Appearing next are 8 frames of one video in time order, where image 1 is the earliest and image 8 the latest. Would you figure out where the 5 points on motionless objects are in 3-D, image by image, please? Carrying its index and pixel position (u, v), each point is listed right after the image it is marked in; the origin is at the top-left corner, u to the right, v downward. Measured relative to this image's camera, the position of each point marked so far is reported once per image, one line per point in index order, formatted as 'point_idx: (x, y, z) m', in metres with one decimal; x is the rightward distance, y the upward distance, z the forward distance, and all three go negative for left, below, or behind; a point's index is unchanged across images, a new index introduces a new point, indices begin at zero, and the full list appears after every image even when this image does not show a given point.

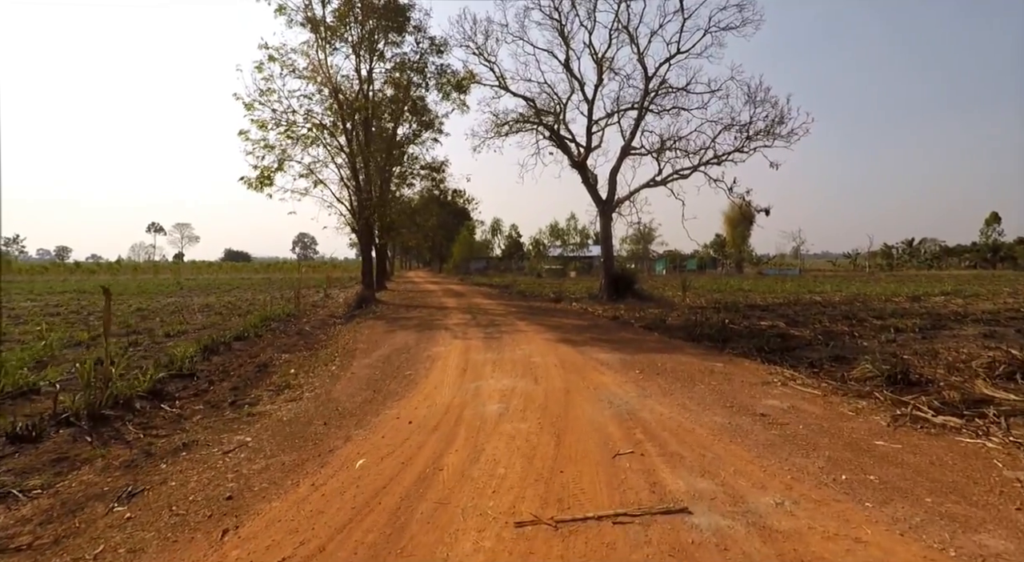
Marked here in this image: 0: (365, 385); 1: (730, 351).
0: (-2.2, -1.5, +8.3) m
1: (+4.0, -1.3, +10.5) m
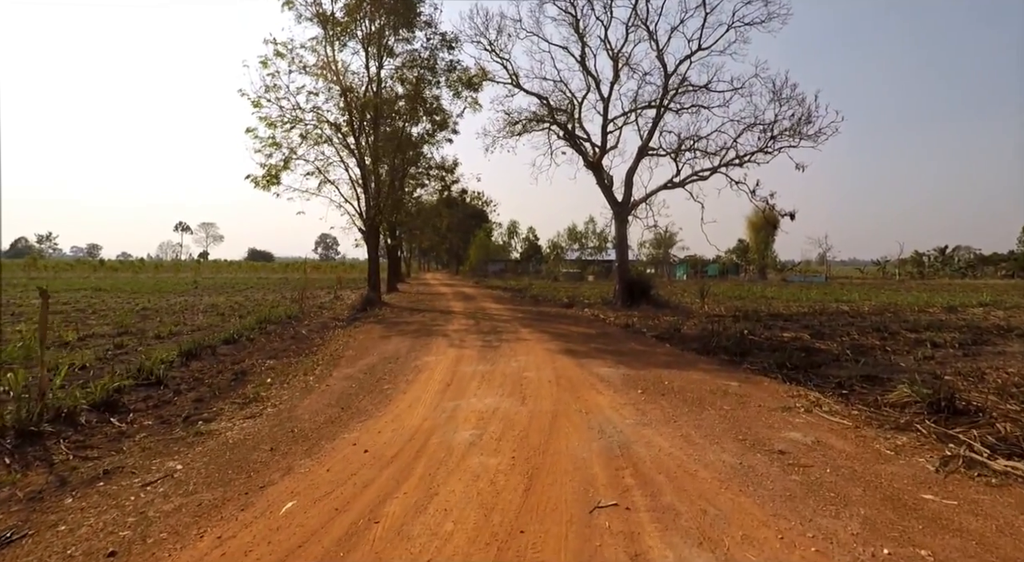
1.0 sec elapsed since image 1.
0: (-2.3, -1.6, +7.5) m
1: (+3.9, -1.4, +9.5) m
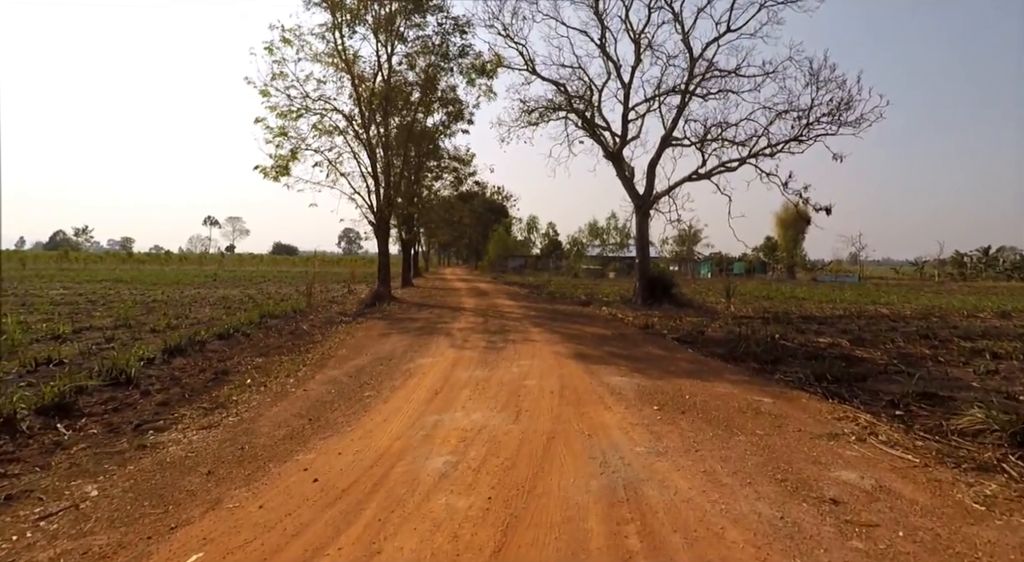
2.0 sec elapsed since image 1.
0: (-2.4, -1.5, +6.6) m
1: (+4.0, -1.4, +8.3) m
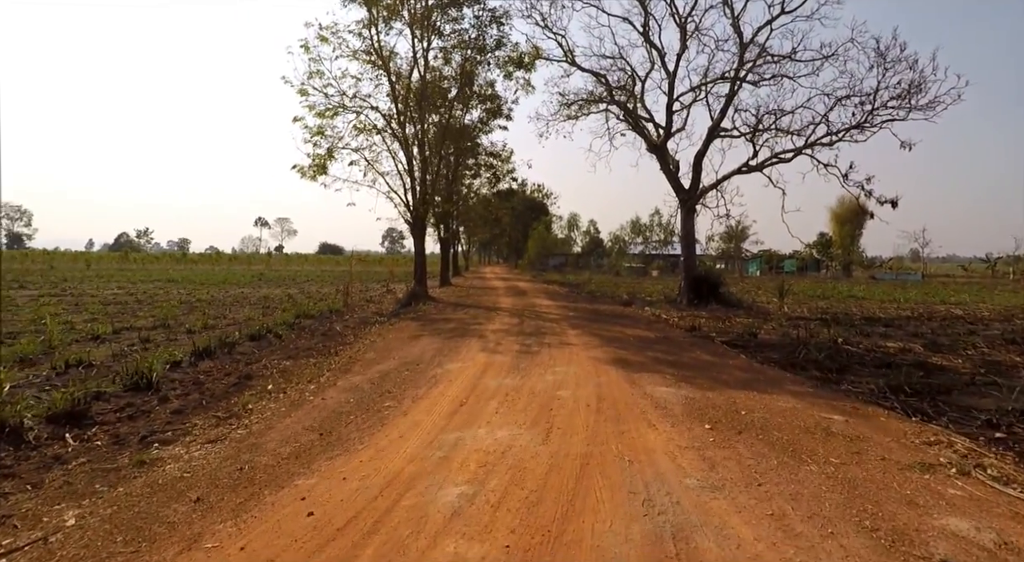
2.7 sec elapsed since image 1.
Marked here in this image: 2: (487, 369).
0: (-2.1, -1.5, +6.1) m
1: (+4.4, -1.4, +7.3) m
2: (-0.4, -1.4, +8.9) m
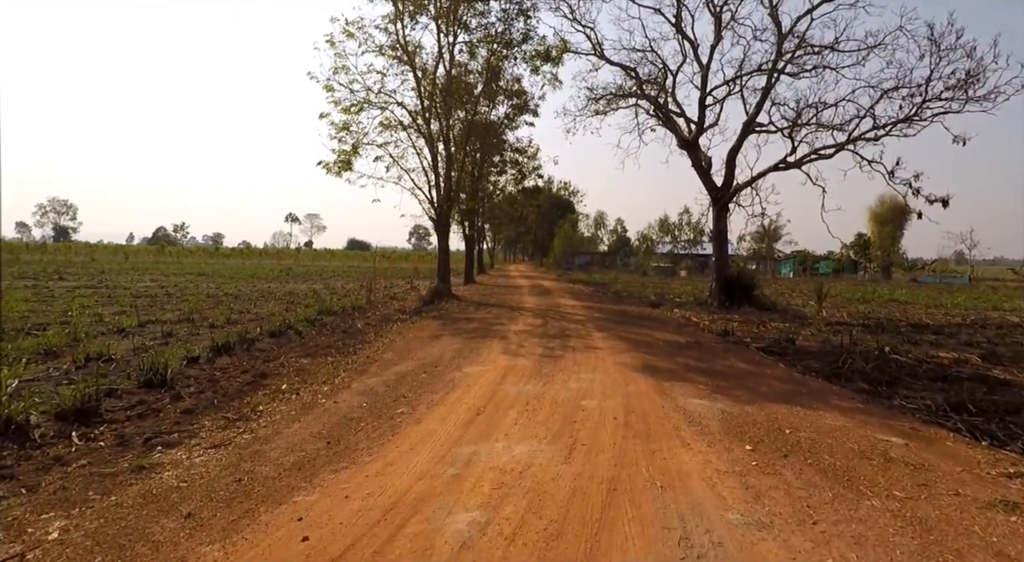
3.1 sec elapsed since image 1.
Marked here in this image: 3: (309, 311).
0: (-1.9, -1.5, +5.8) m
1: (+4.6, -1.5, +6.7) m
2: (-0.1, -1.4, +8.5) m
3: (-6.6, -1.0, +18.3) m
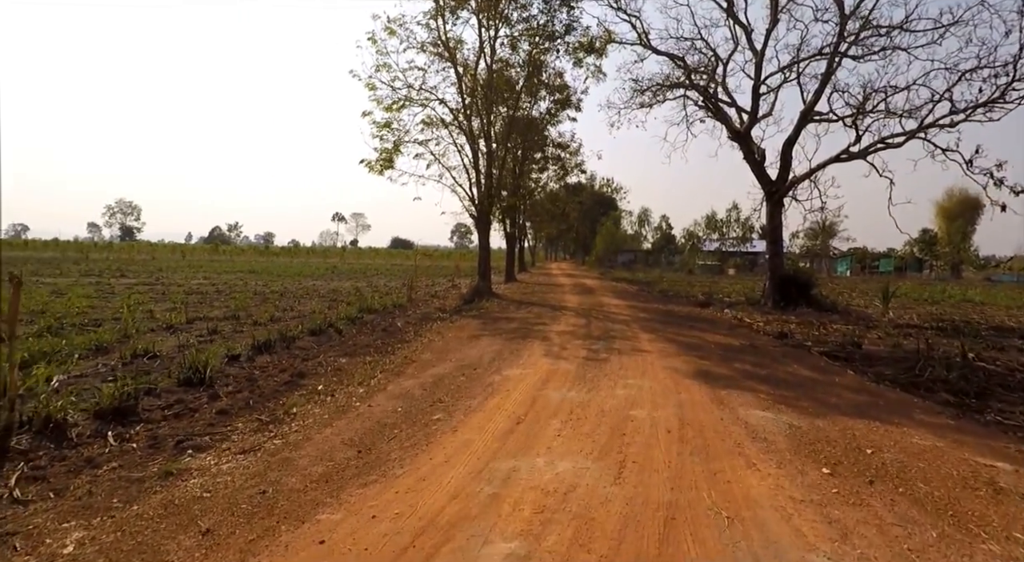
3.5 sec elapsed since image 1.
0: (-1.4, -1.5, +5.5) m
1: (+5.1, -1.5, +5.9) m
2: (+0.5, -1.4, +8.0) m
3: (-5.2, -0.9, +18.3) m
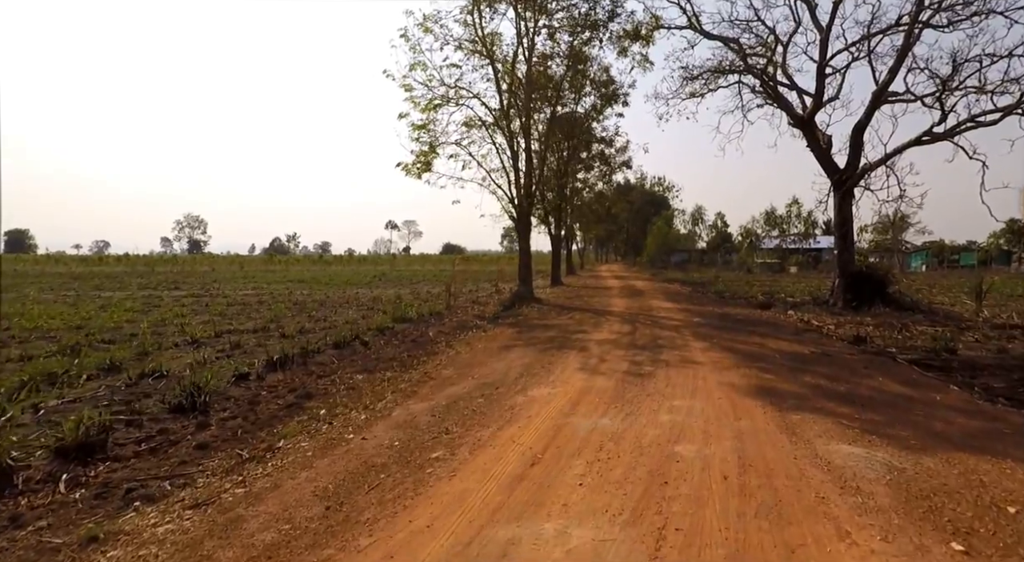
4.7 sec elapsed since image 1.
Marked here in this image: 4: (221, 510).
0: (-1.4, -1.6, +4.5) m
1: (+5.2, -1.4, +4.3) m
2: (+0.8, -1.4, +6.8) m
3: (-4.0, -1.1, +17.6) m
4: (-2.1, -1.6, +4.1) m
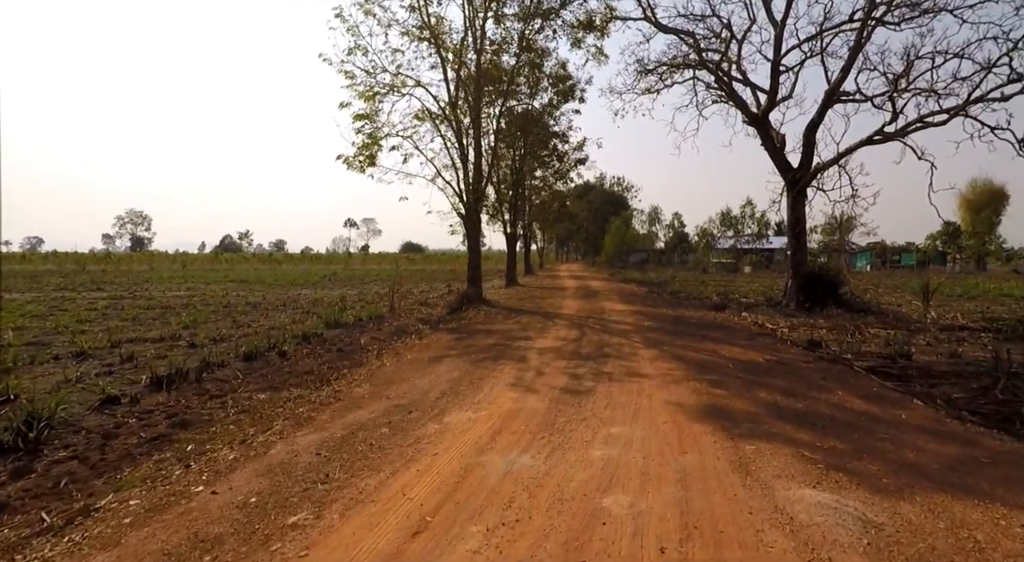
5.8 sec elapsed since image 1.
0: (-2.1, -1.6, +3.3) m
1: (+4.5, -1.5, +3.6) m
2: (-0.1, -1.5, +5.8) m
3: (-5.6, -1.2, +16.1) m
4: (-2.8, -1.7, +2.9) m
